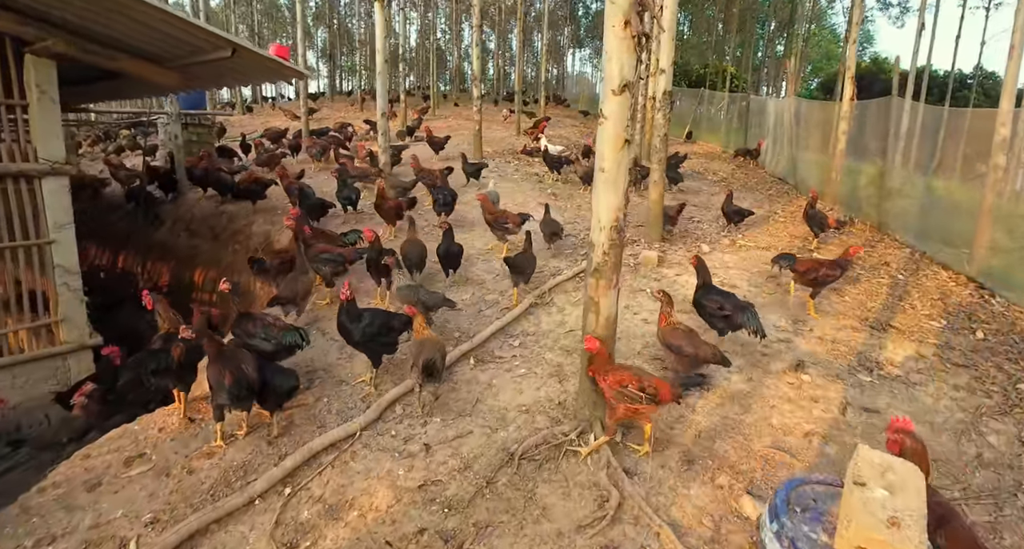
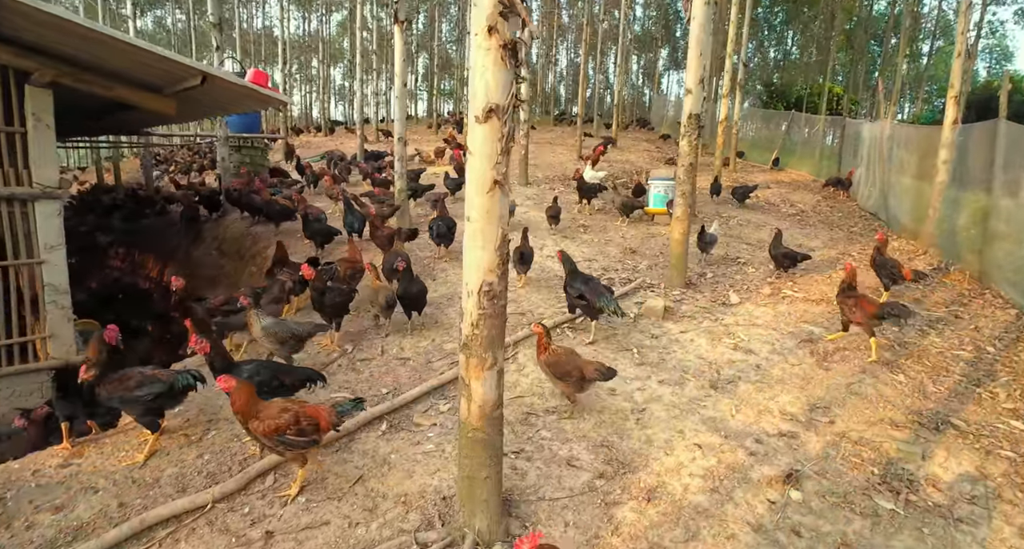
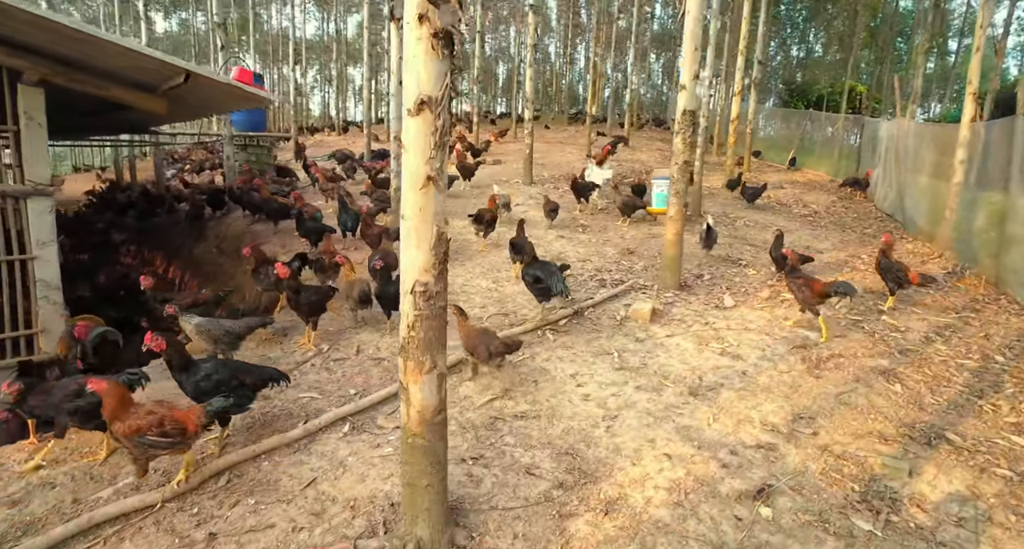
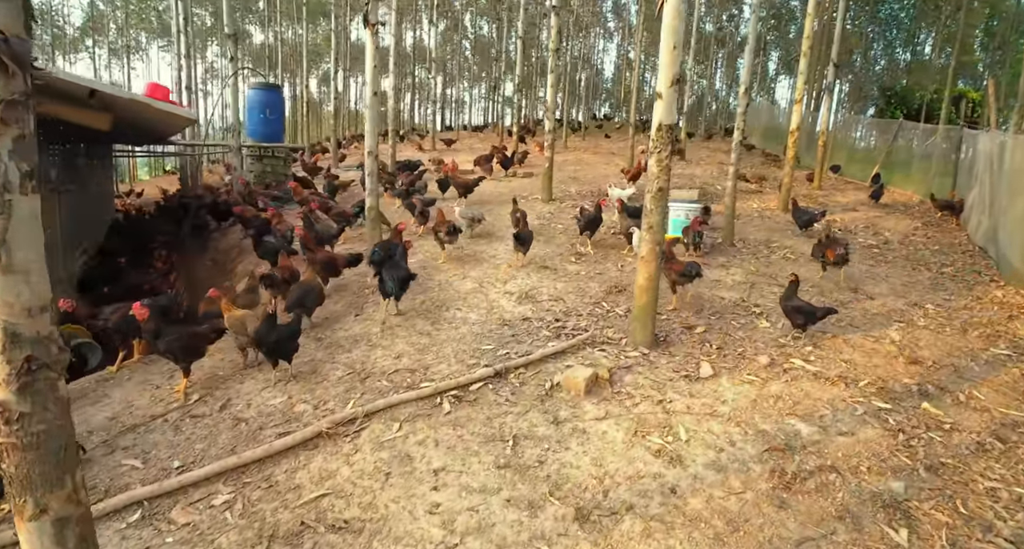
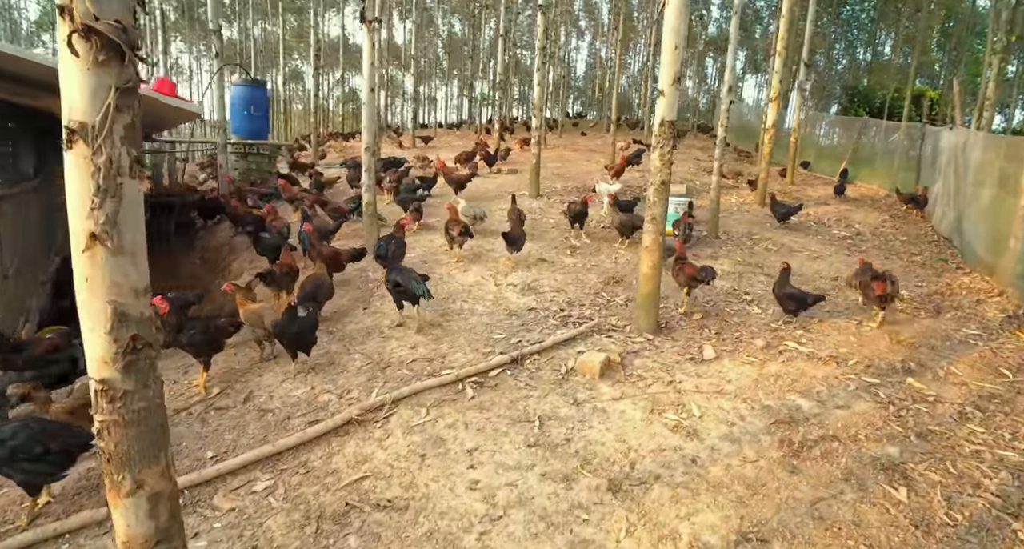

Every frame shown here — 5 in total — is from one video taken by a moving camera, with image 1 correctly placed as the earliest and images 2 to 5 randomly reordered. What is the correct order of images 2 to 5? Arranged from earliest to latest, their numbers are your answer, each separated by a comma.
2, 3, 5, 4
